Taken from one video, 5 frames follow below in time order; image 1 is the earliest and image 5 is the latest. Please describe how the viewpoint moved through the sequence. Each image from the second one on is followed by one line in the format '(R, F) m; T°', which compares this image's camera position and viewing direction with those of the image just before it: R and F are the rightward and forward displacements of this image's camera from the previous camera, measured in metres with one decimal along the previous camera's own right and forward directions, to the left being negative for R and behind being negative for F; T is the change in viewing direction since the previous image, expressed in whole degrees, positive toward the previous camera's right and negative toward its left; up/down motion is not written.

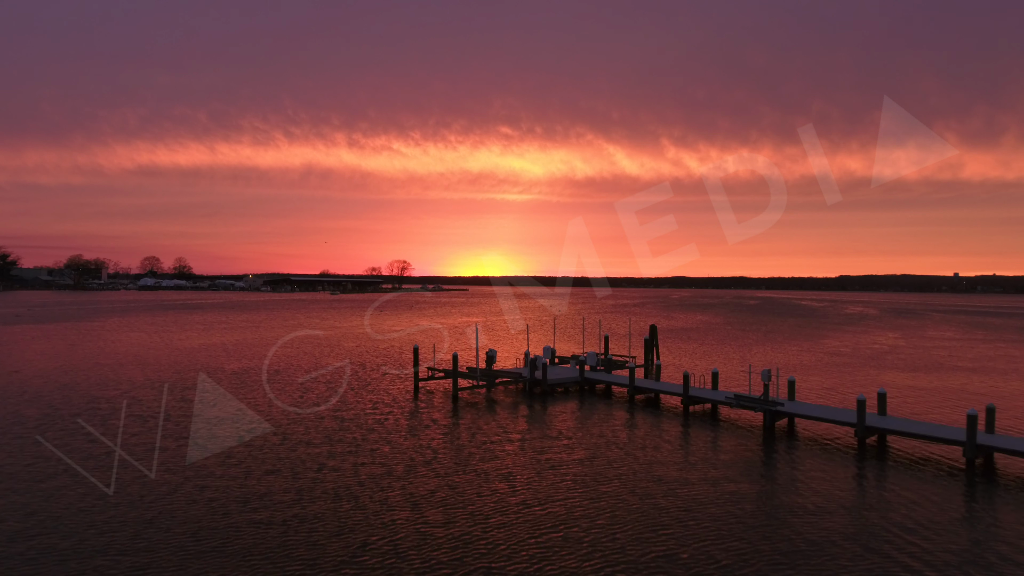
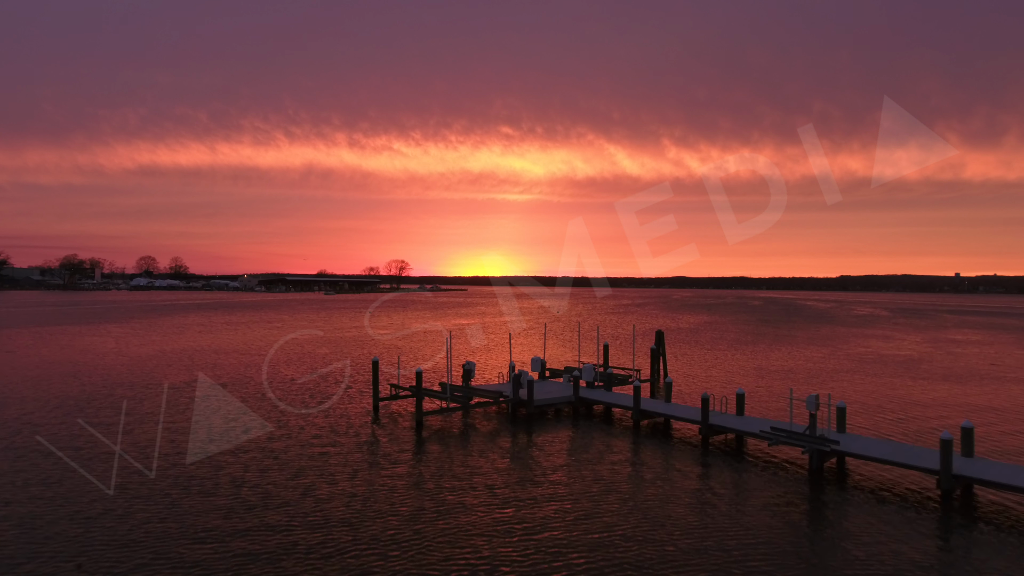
(+0.2, +1.1) m; 0°
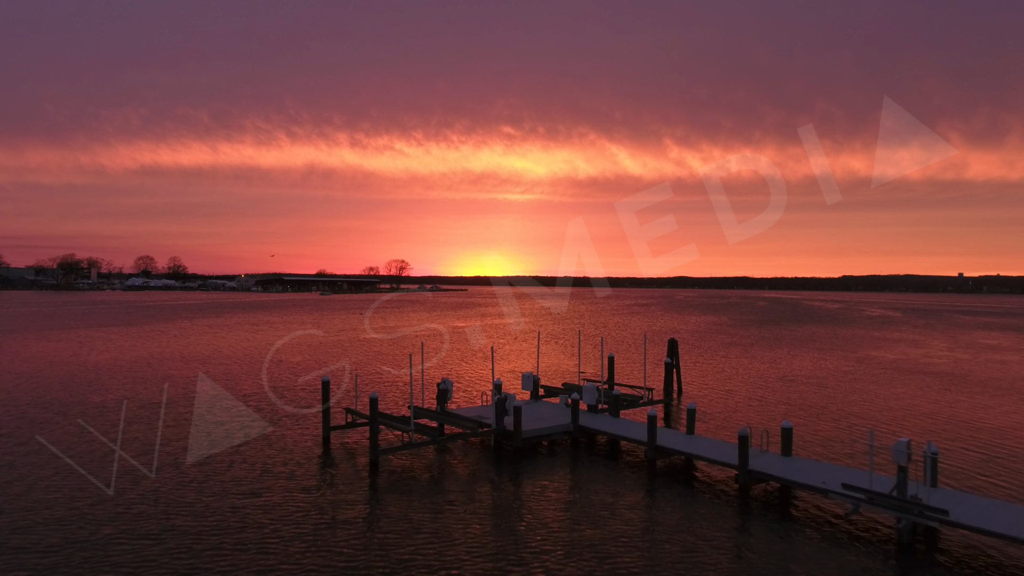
(+0.1, +0.9) m; 0°
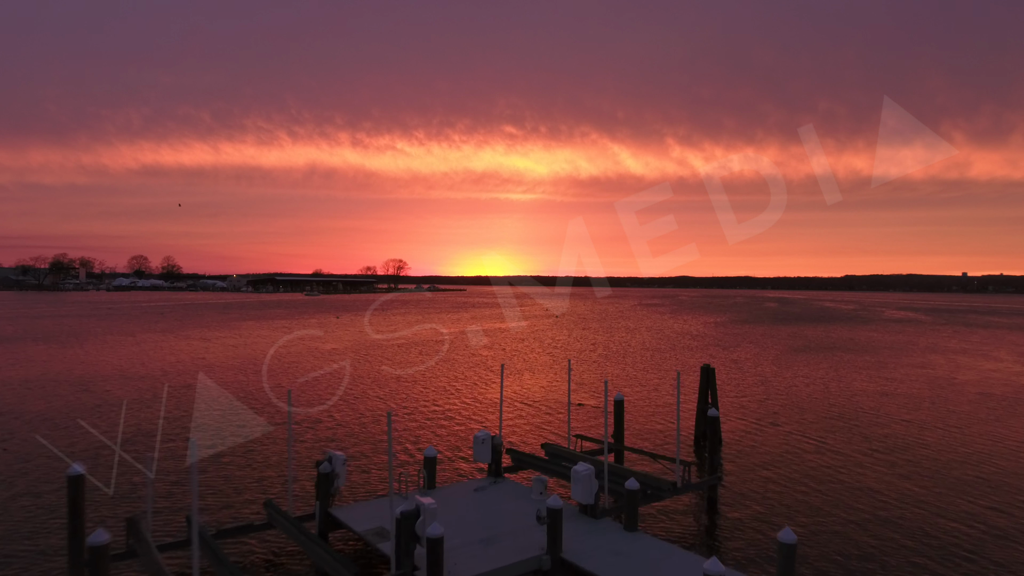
(+0.4, +1.8) m; 0°
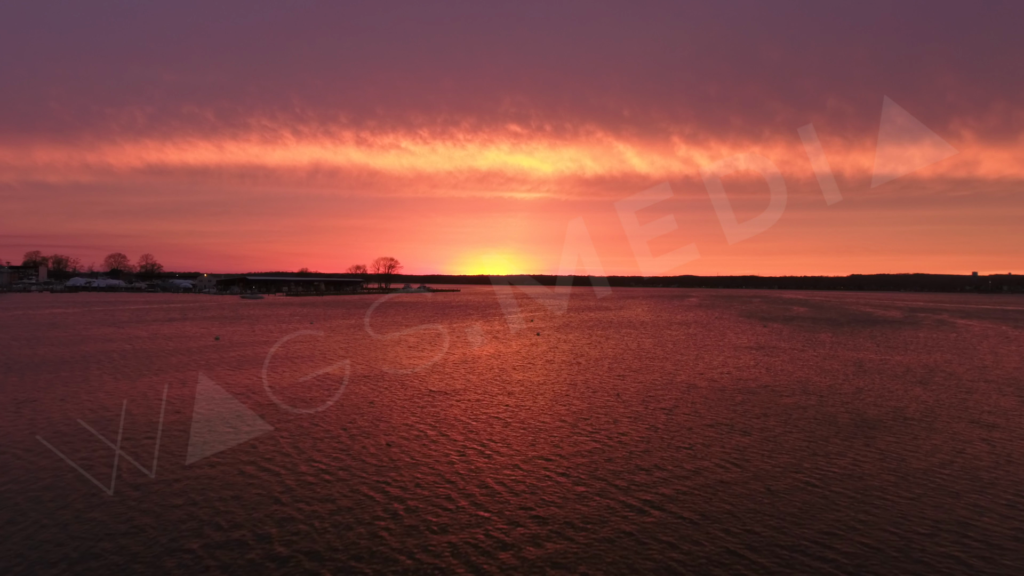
(+2.9, +2.7) m; -1°
